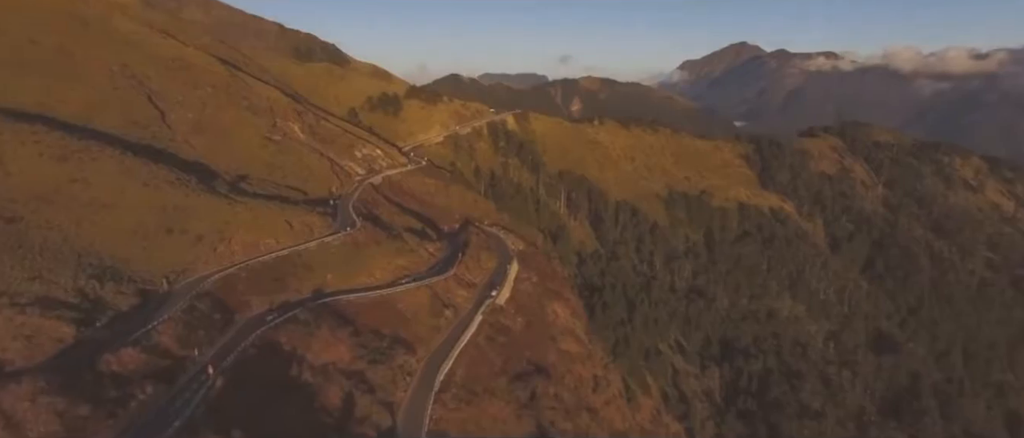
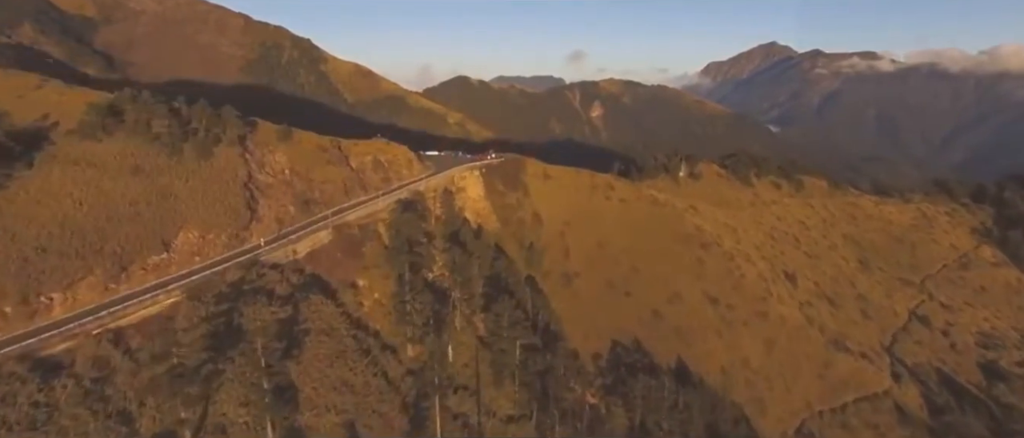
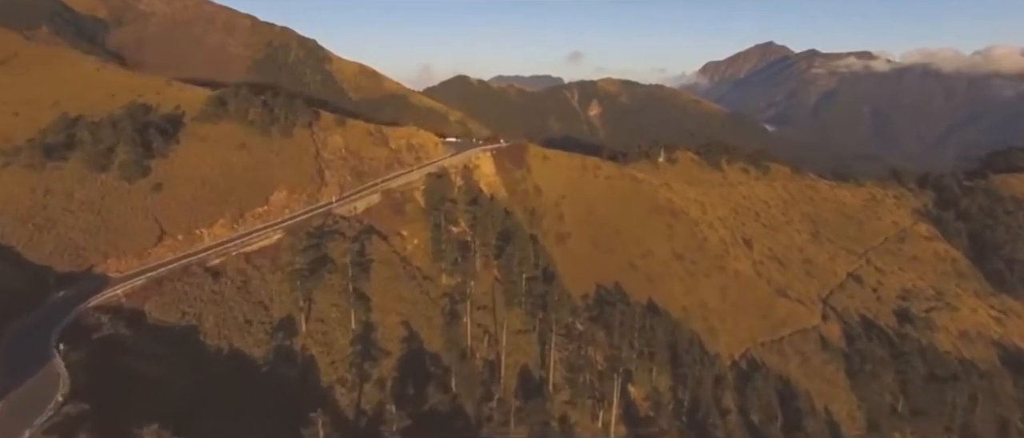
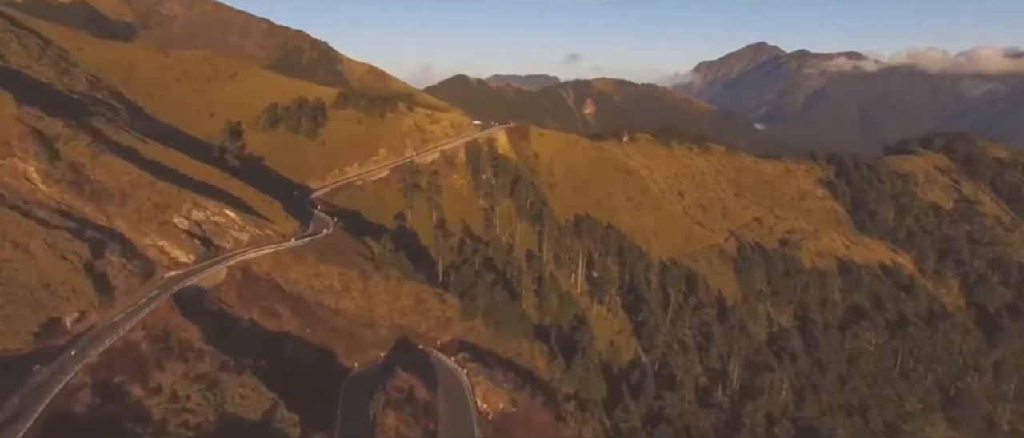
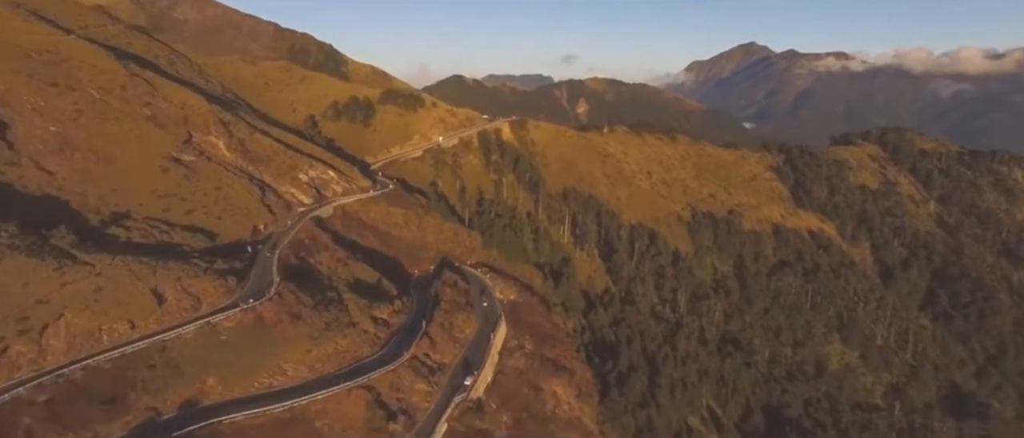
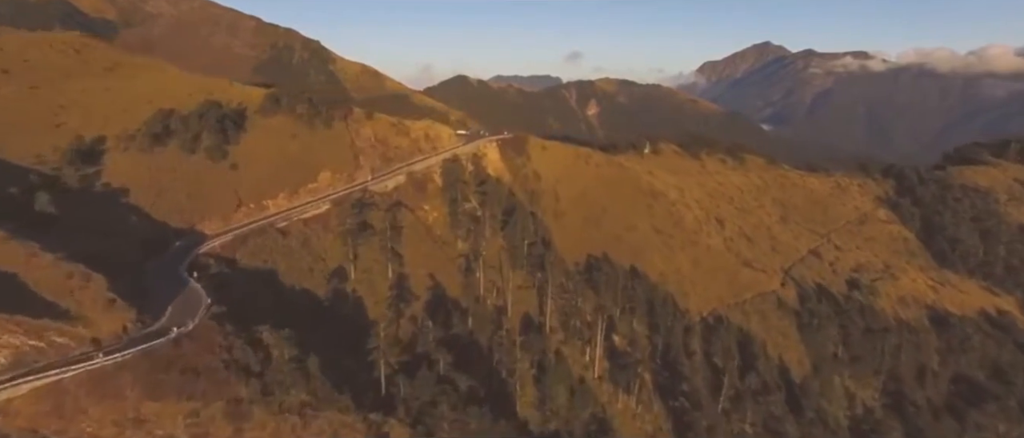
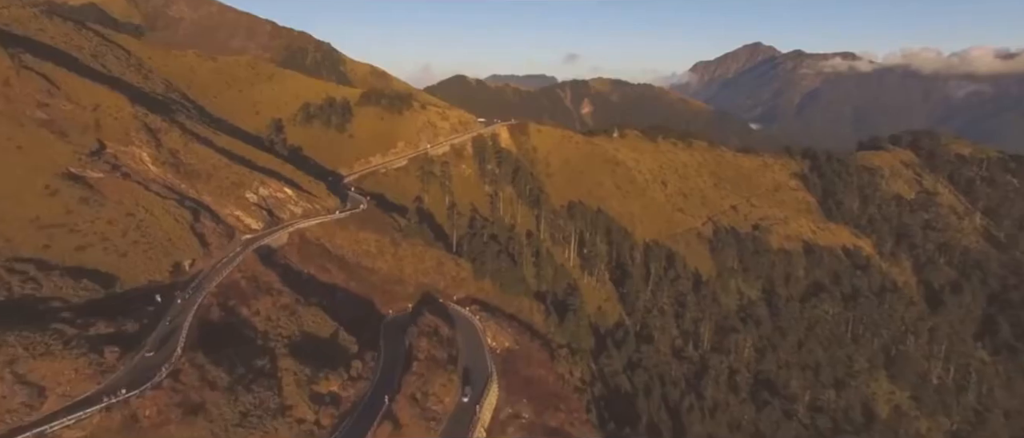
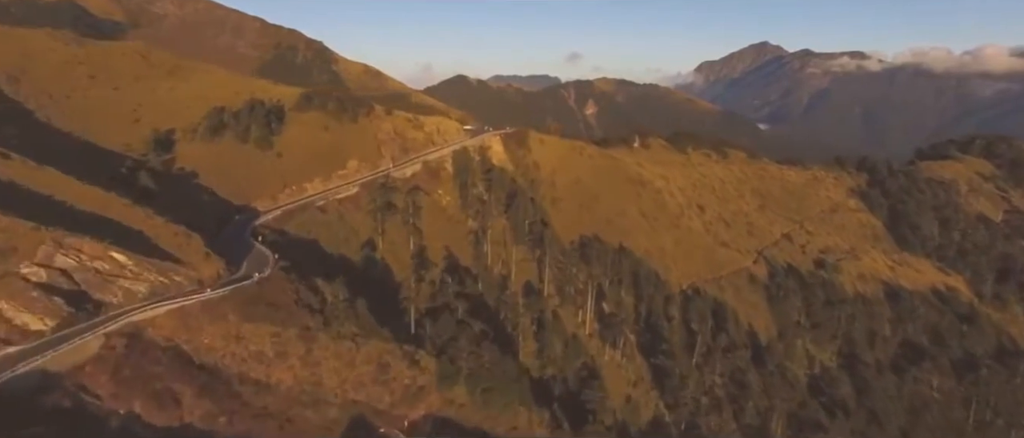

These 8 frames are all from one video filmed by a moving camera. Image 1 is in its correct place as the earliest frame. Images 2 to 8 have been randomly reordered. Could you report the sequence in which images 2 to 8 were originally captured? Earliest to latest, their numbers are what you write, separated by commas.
5, 7, 4, 8, 6, 3, 2
